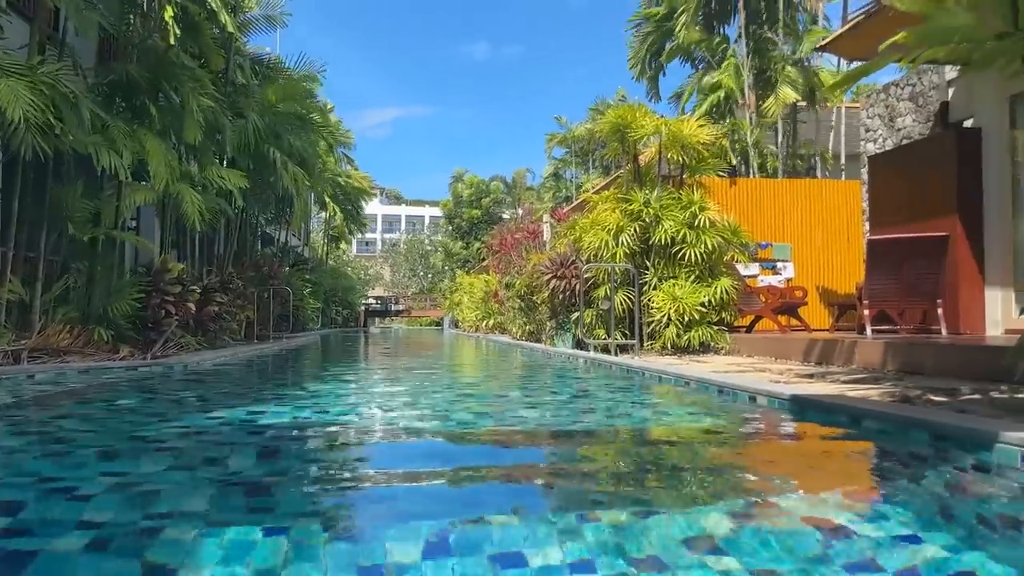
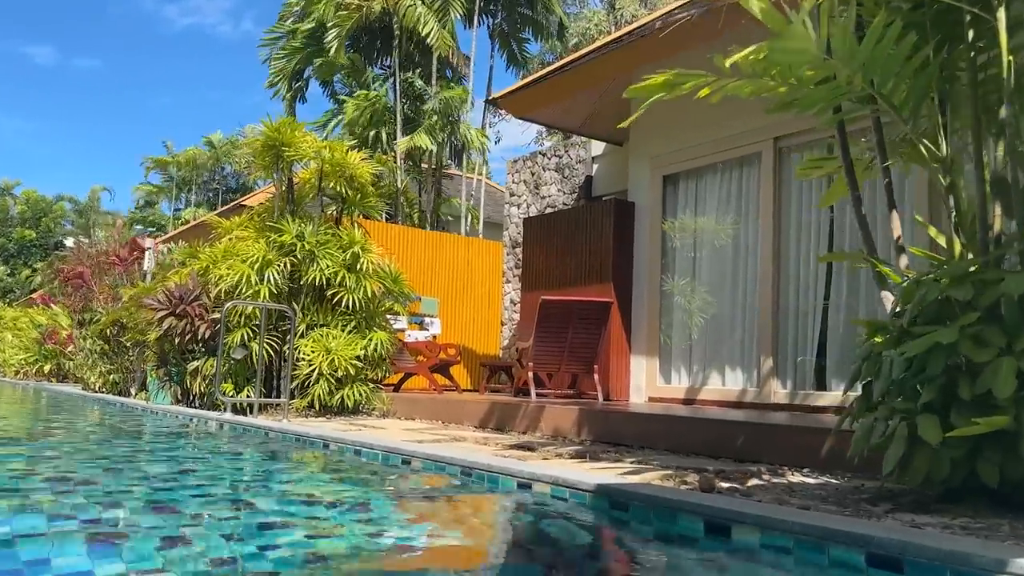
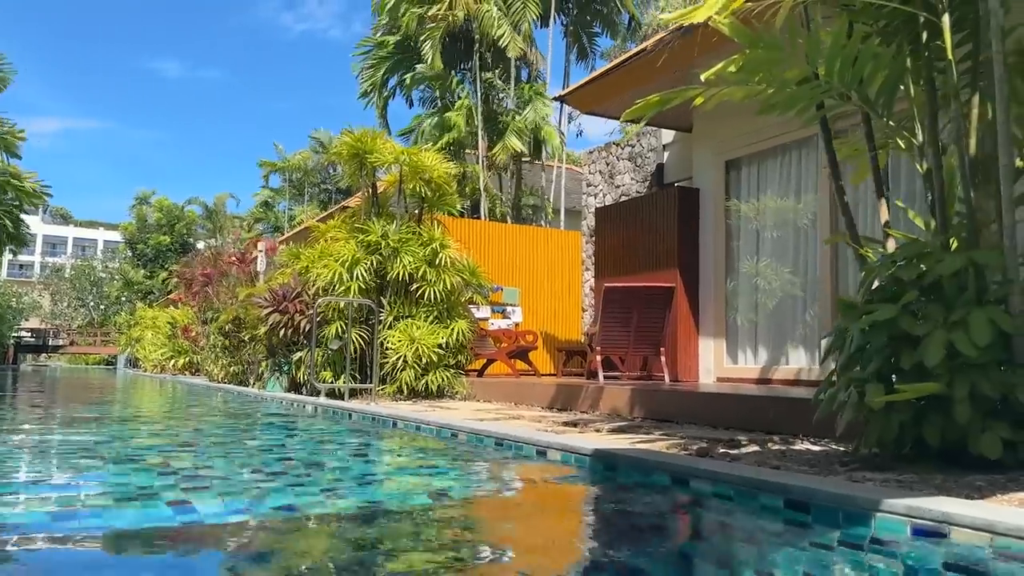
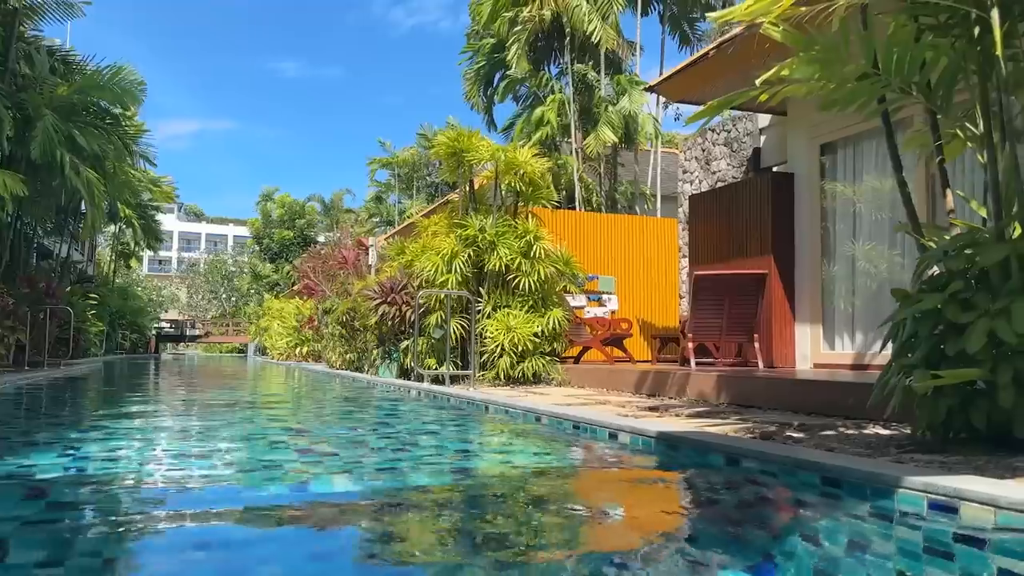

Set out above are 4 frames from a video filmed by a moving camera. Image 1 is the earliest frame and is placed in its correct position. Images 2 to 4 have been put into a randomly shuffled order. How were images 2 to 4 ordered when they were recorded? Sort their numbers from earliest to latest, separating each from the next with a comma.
4, 3, 2
